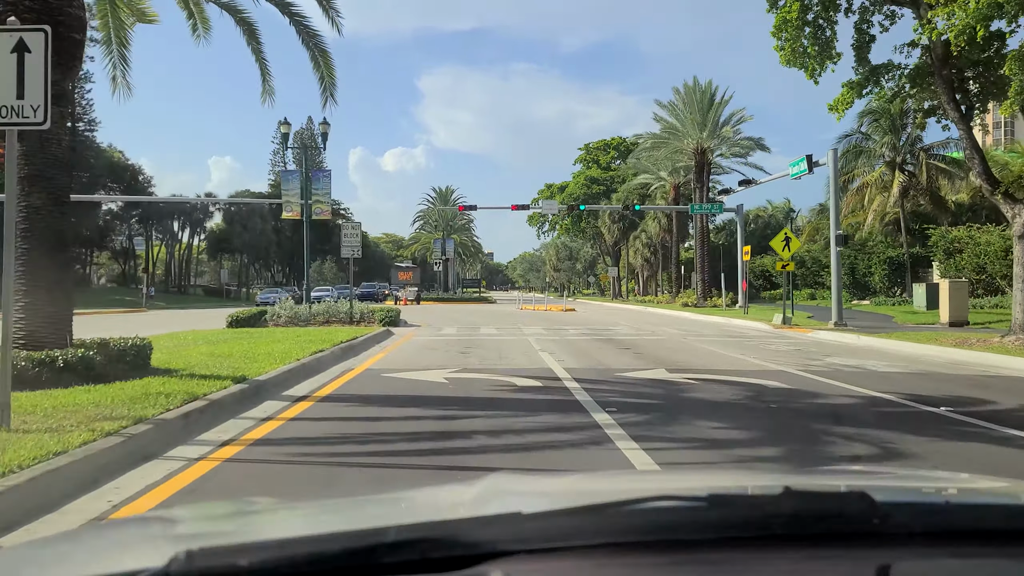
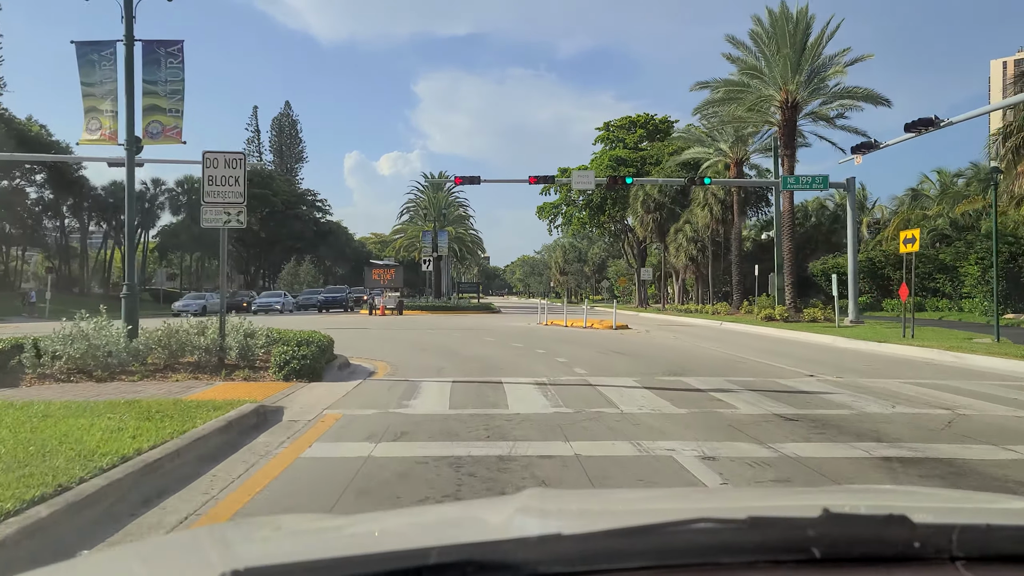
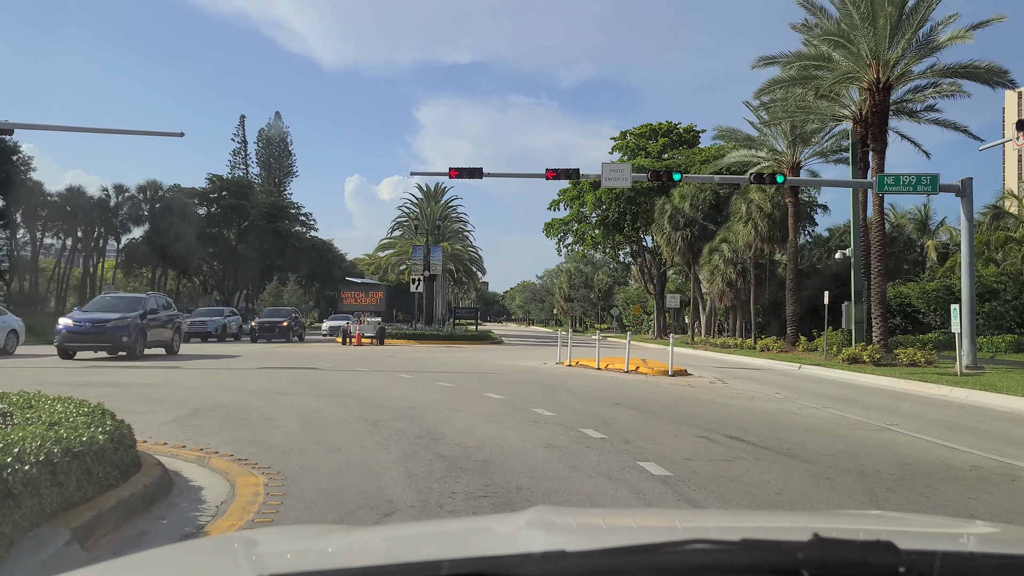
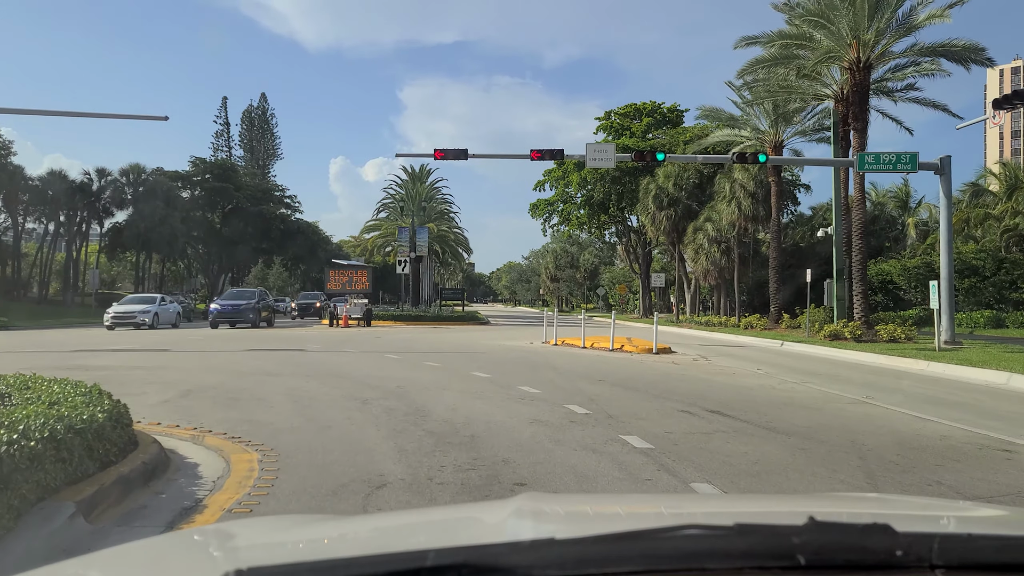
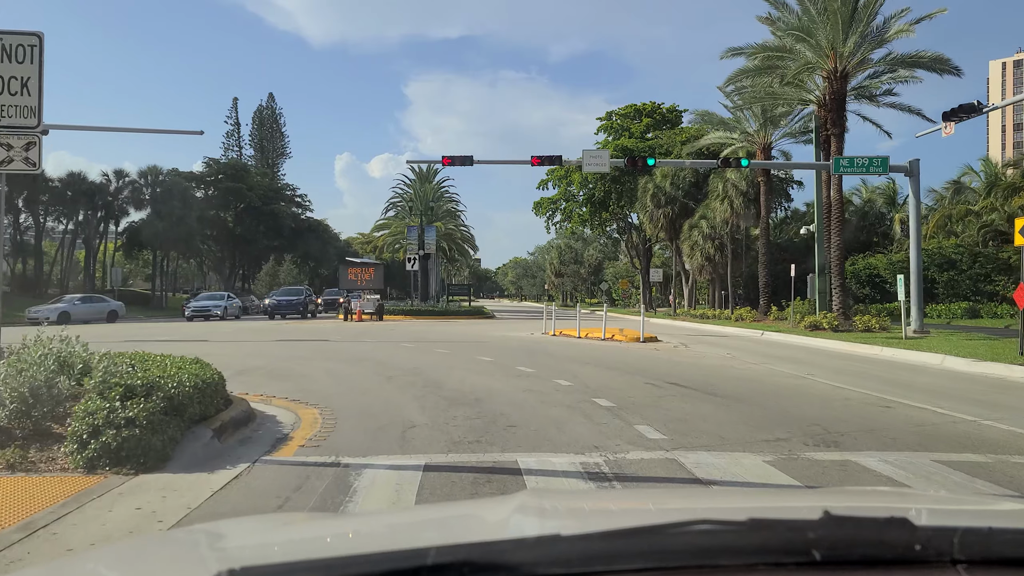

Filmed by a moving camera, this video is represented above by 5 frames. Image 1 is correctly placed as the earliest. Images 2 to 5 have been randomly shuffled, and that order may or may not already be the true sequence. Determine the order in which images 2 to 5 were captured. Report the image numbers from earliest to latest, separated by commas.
2, 5, 4, 3
